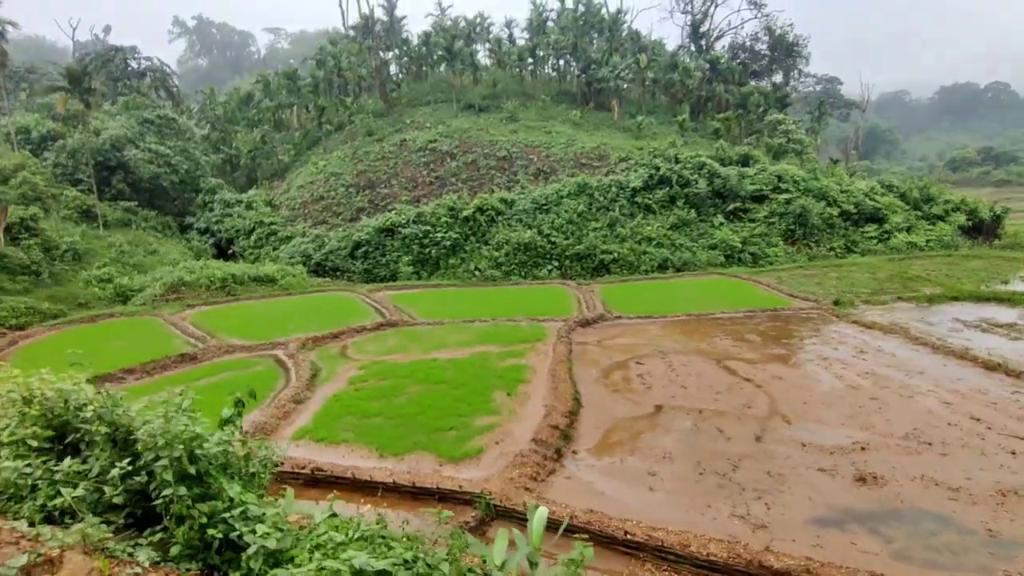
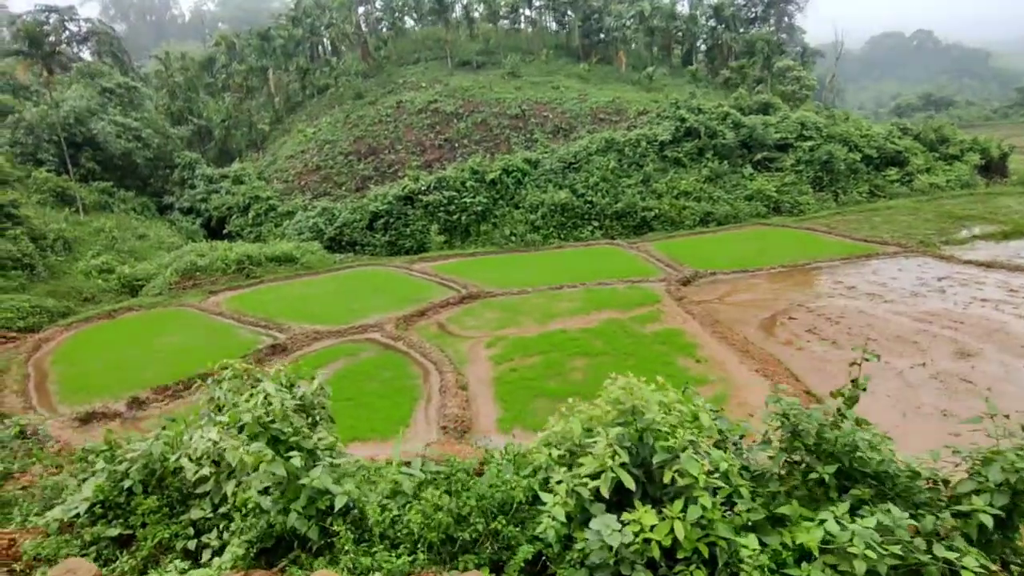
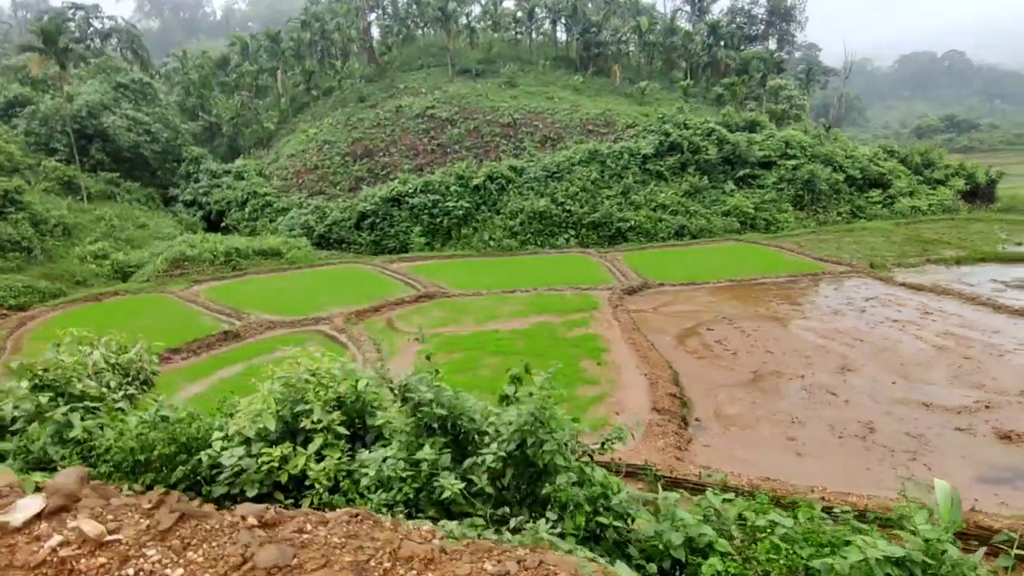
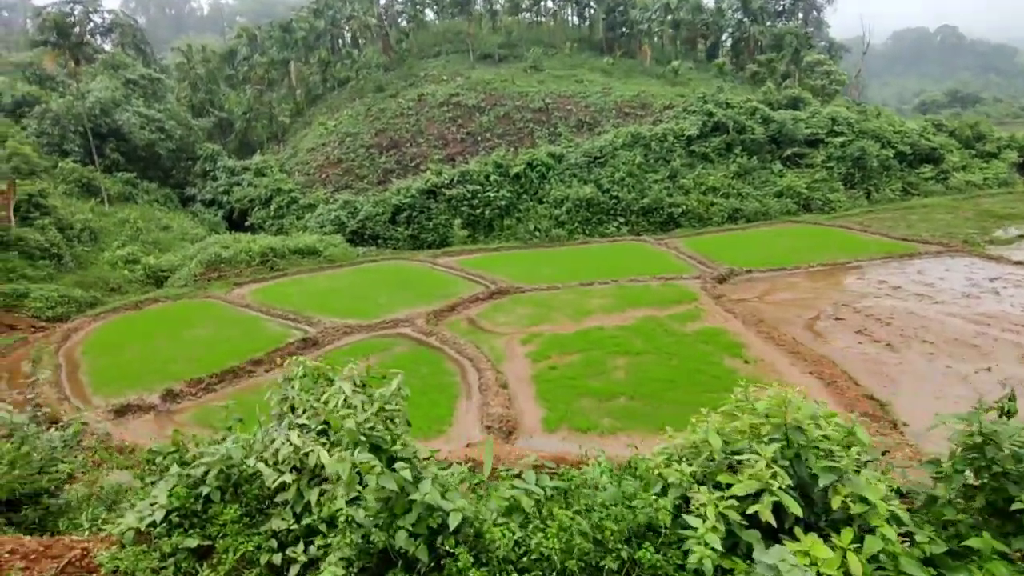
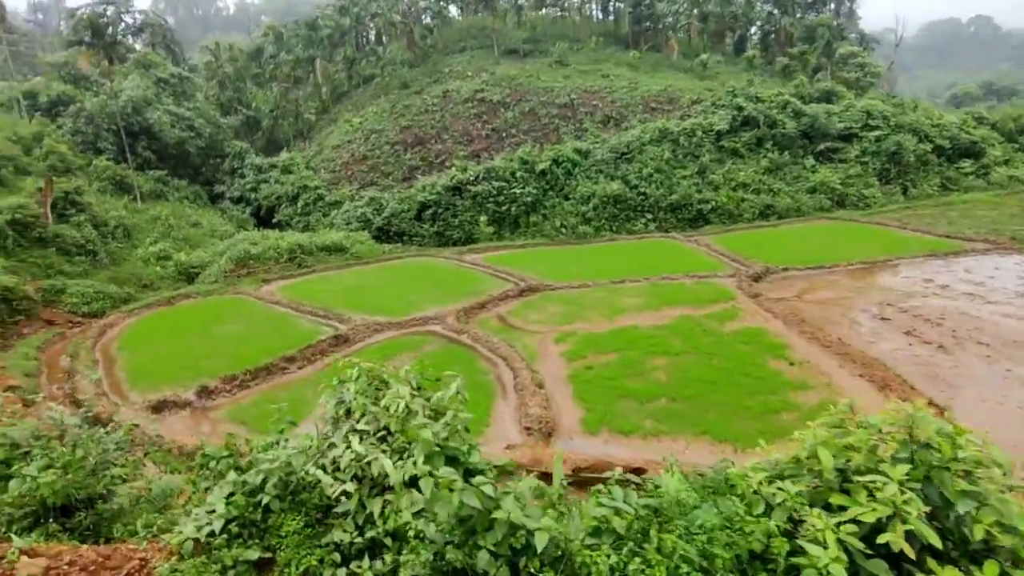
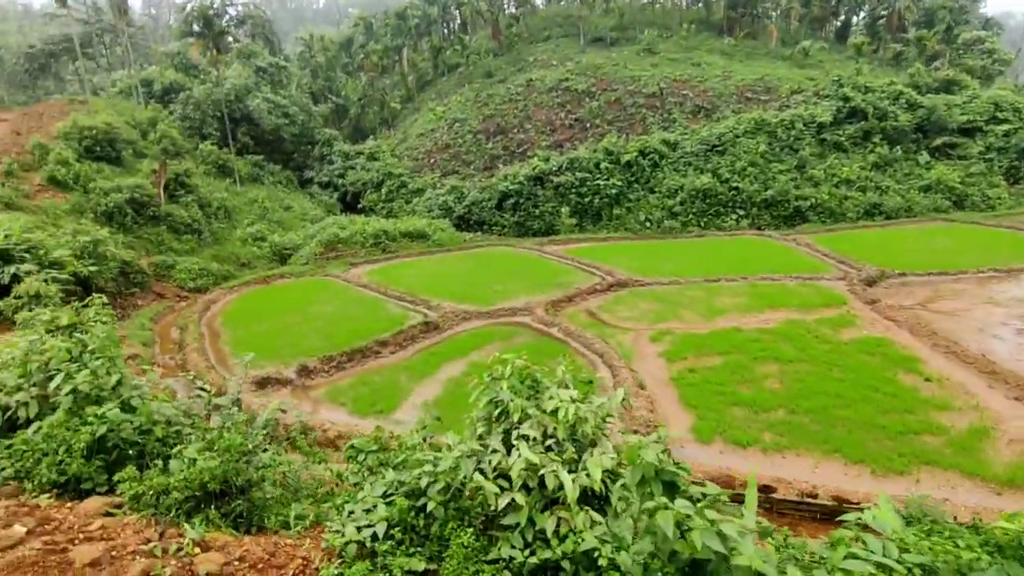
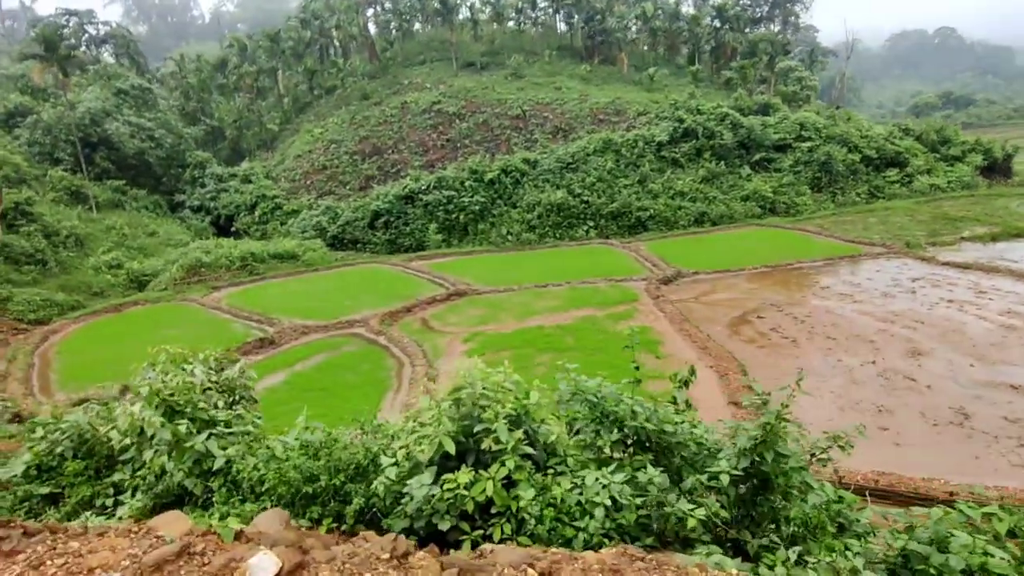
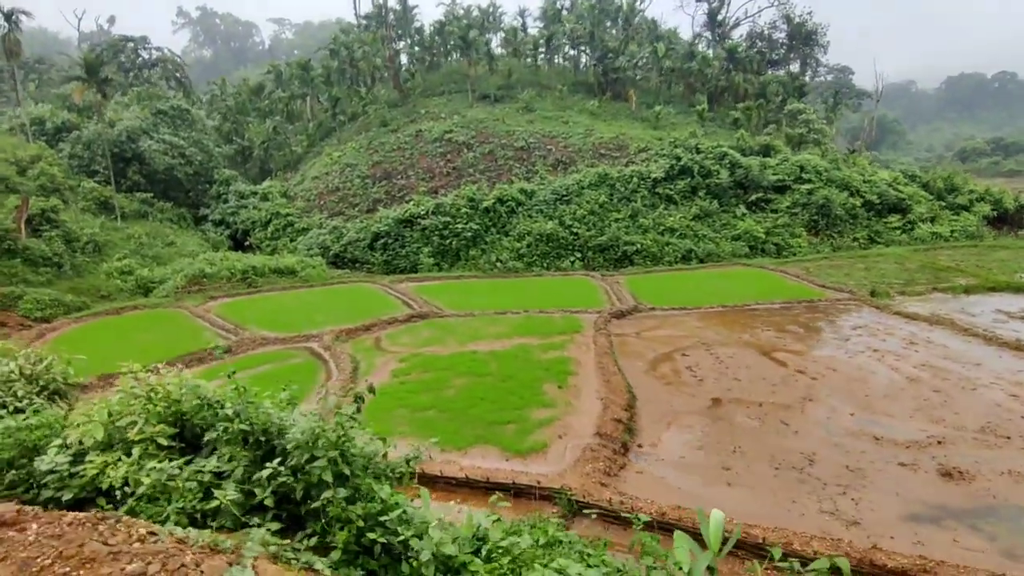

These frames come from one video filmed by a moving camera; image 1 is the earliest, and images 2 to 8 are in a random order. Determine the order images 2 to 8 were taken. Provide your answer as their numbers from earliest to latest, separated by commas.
8, 3, 7, 2, 4, 5, 6
